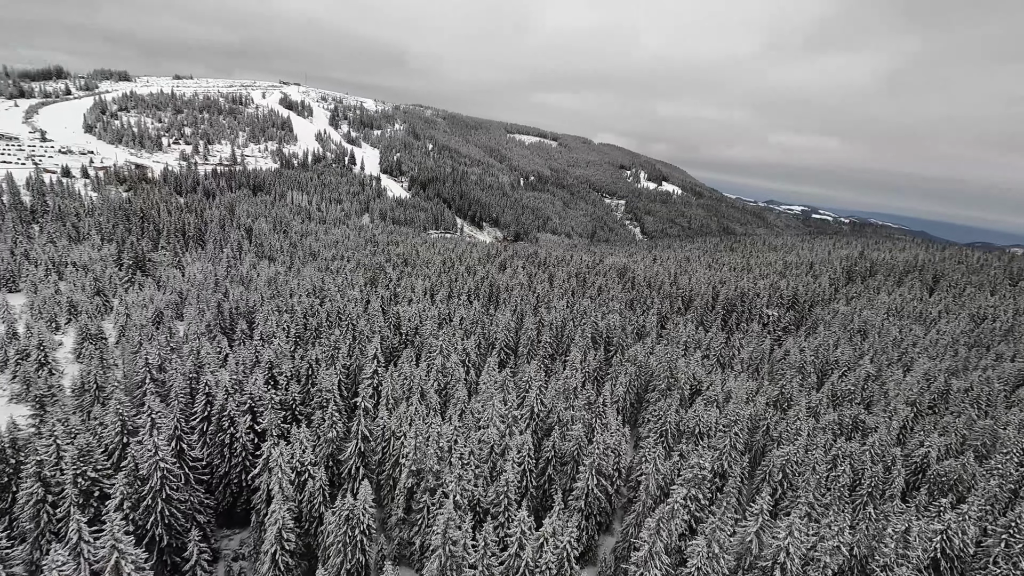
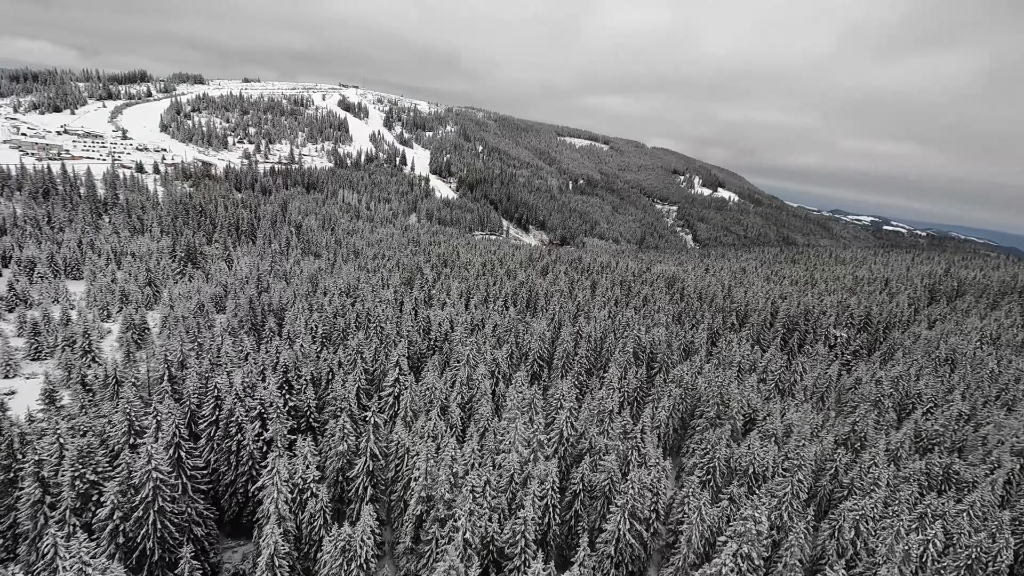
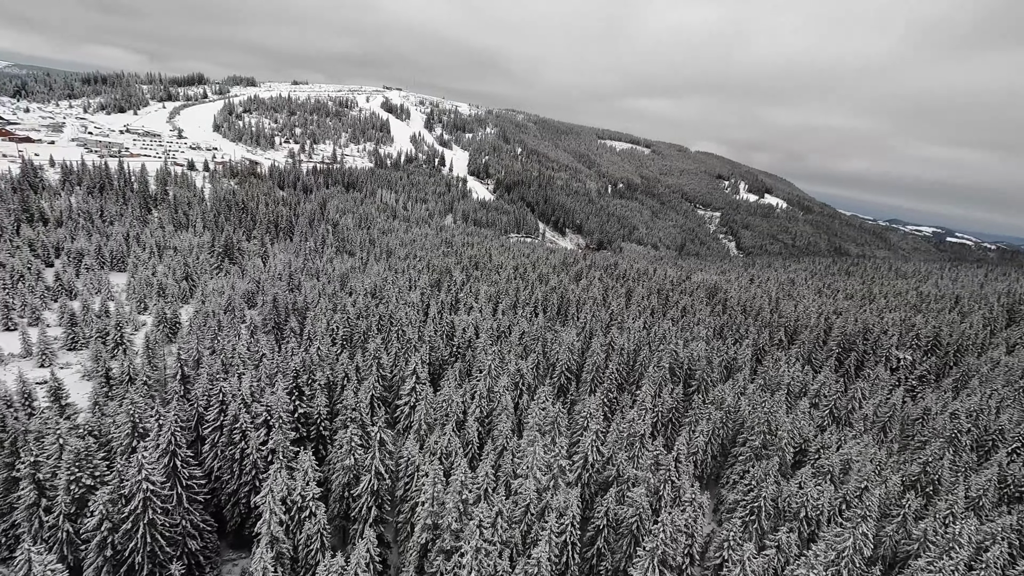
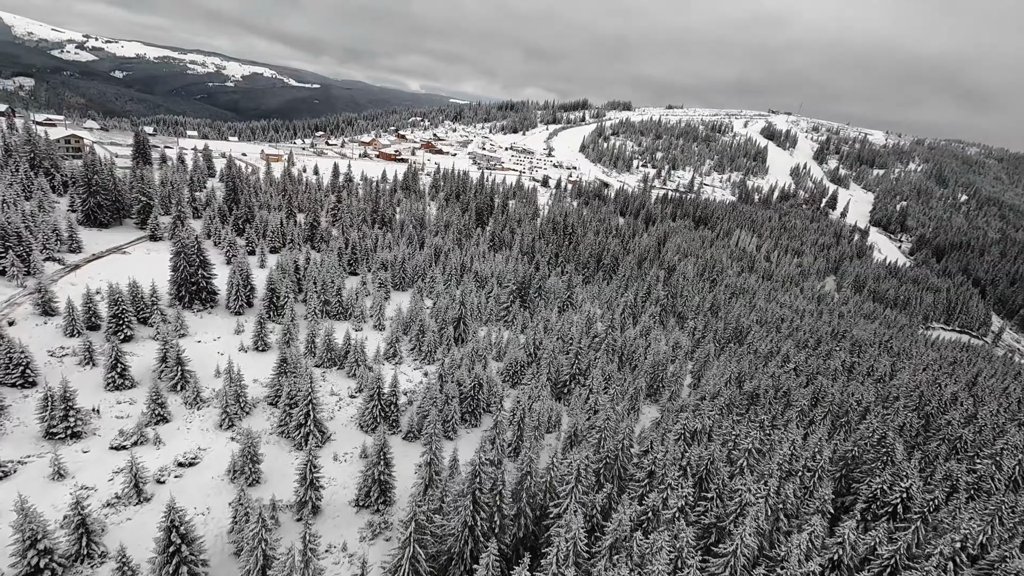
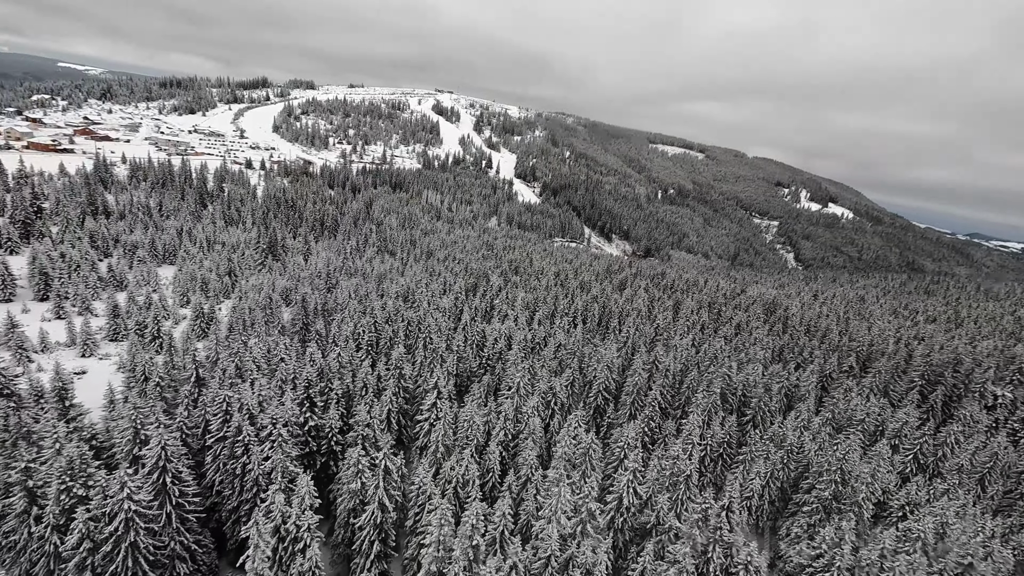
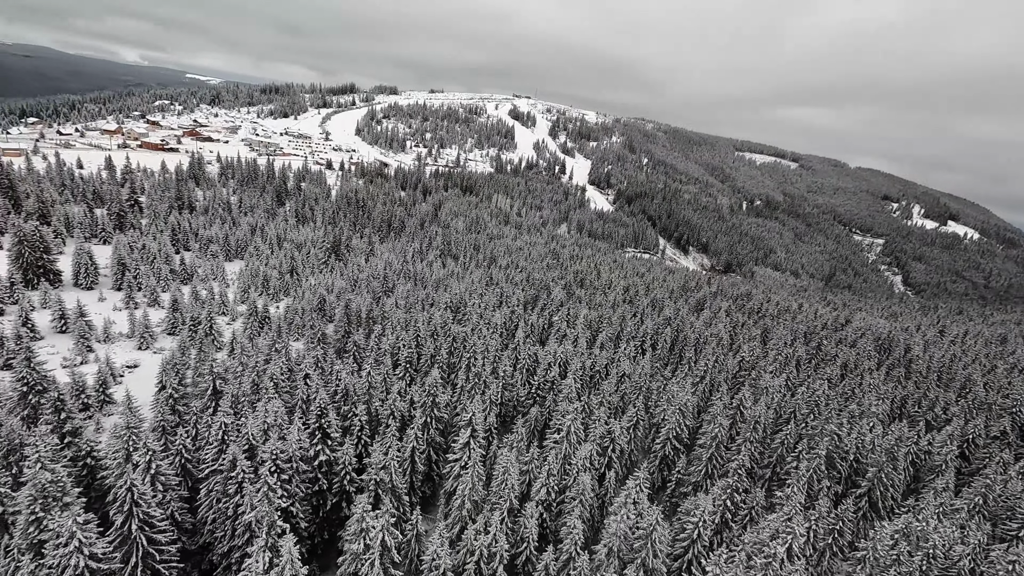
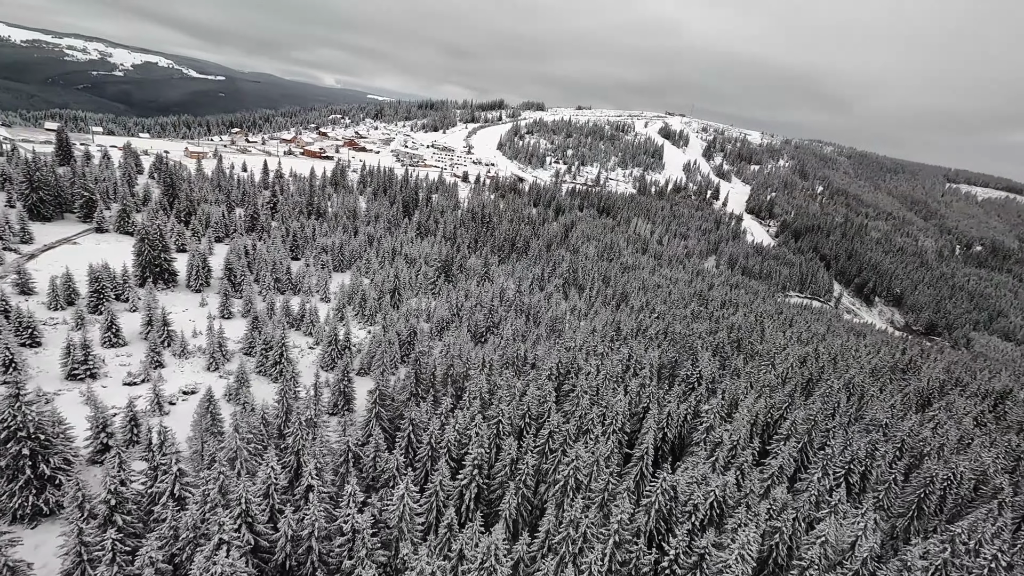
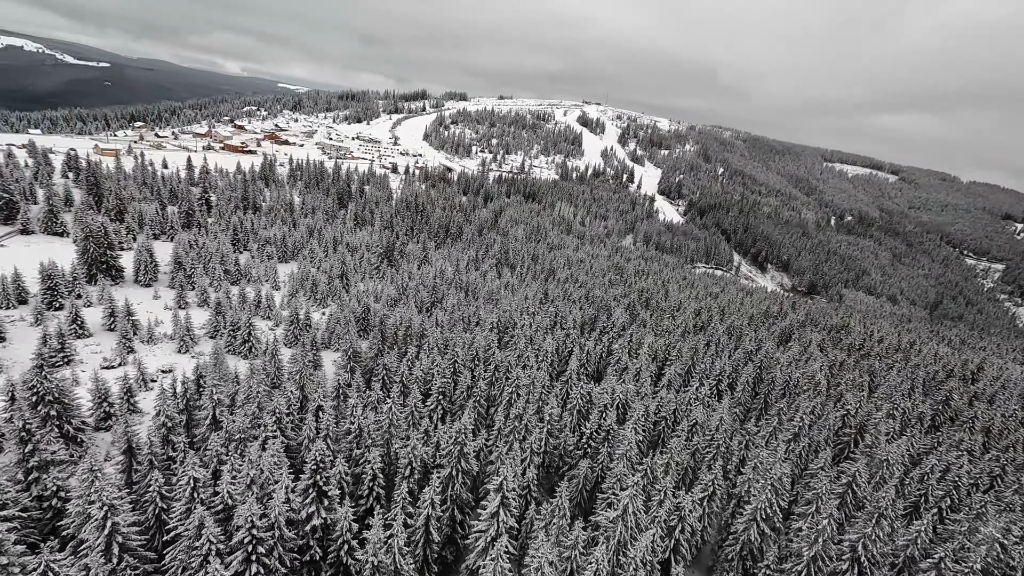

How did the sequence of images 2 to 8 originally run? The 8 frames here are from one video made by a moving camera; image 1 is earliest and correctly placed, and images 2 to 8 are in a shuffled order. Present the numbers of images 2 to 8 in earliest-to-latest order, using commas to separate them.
2, 3, 5, 6, 8, 7, 4
